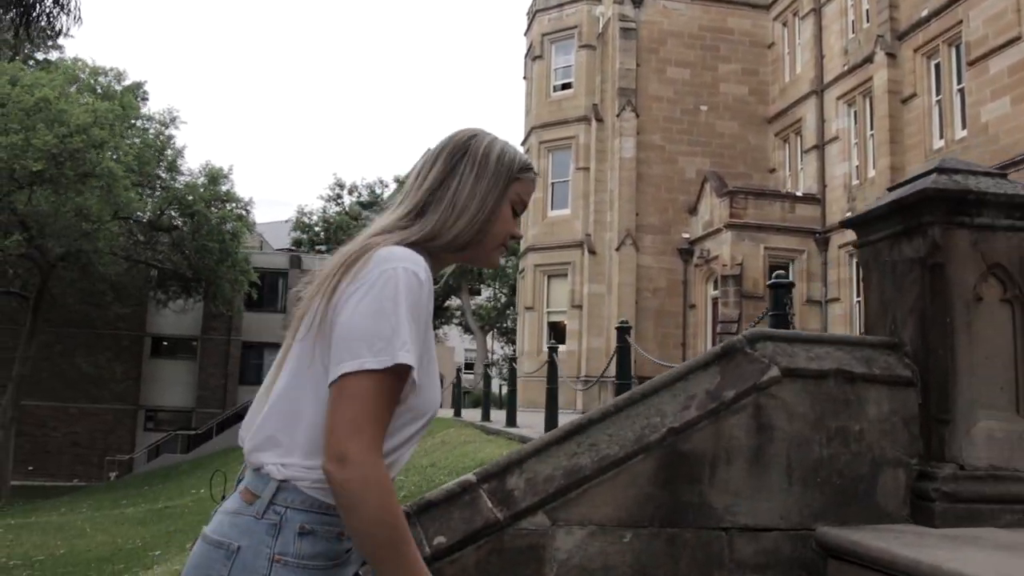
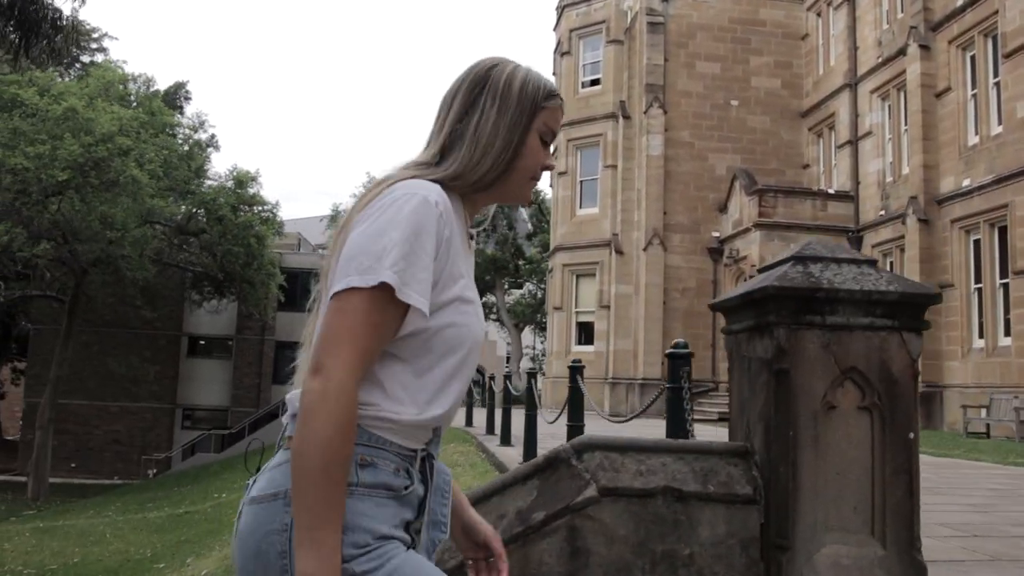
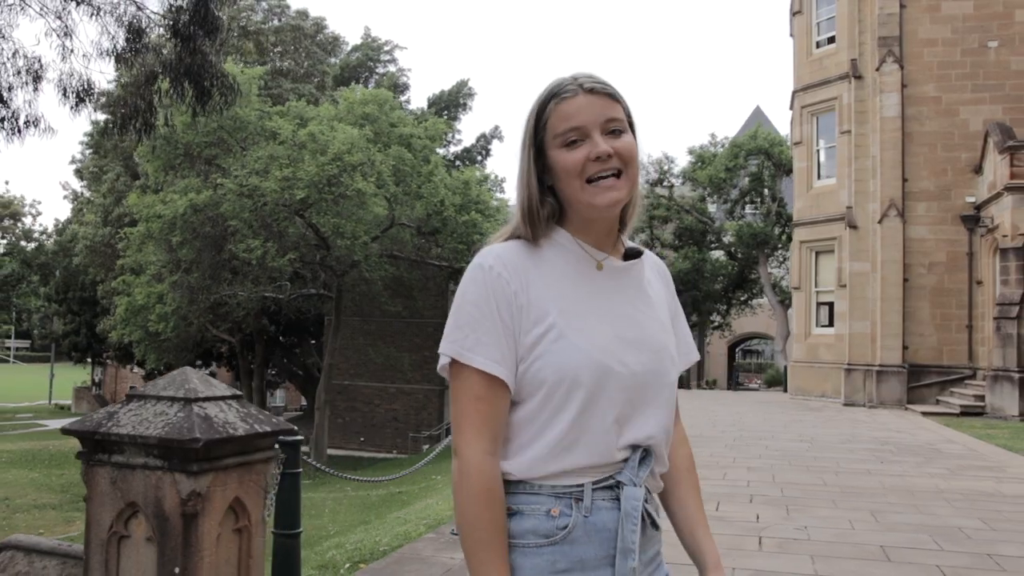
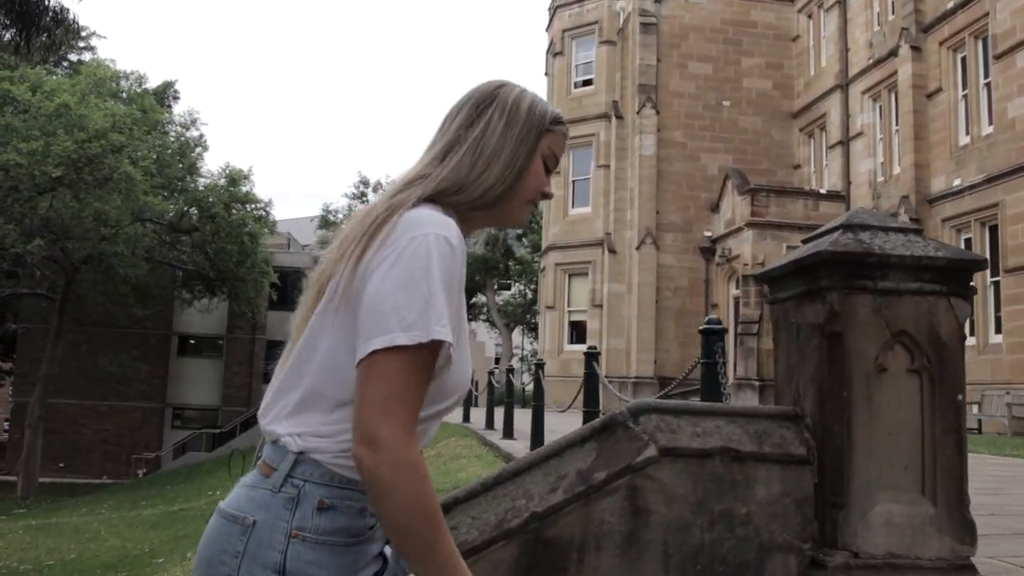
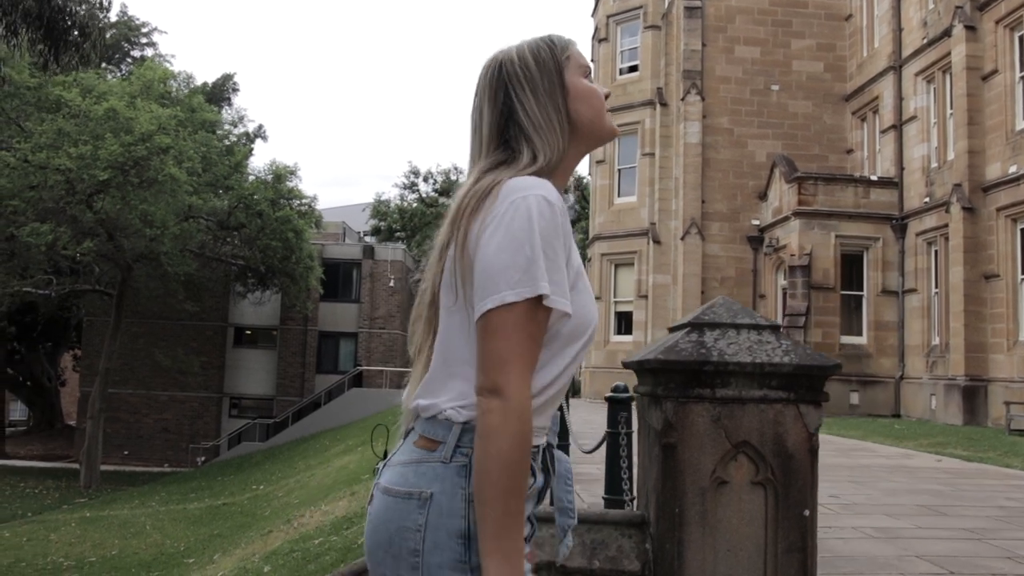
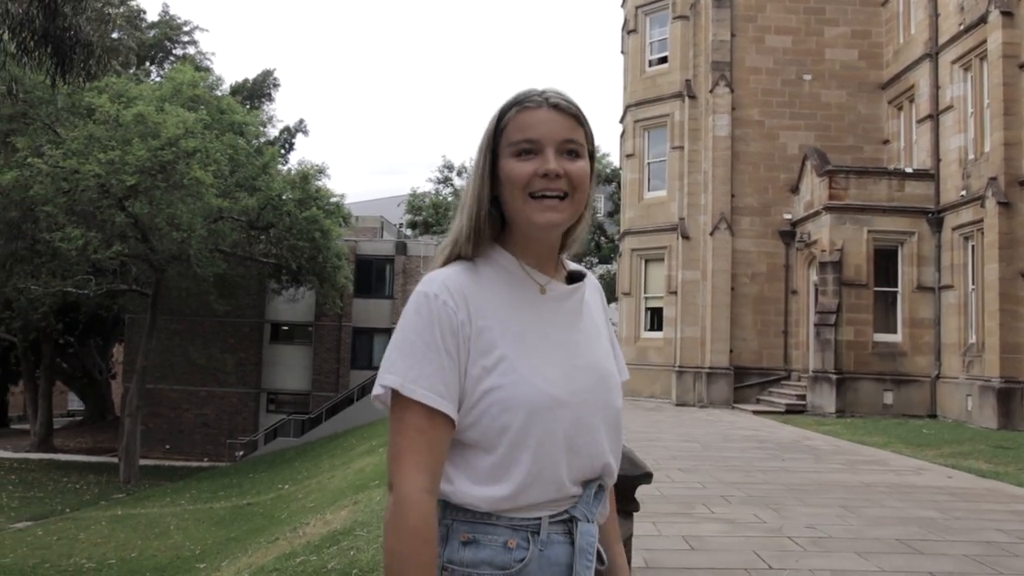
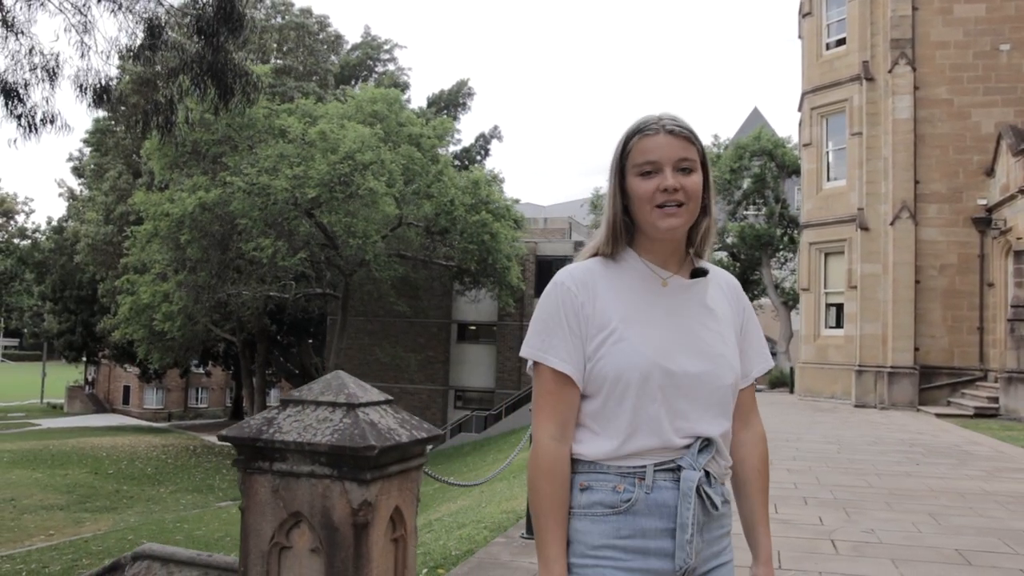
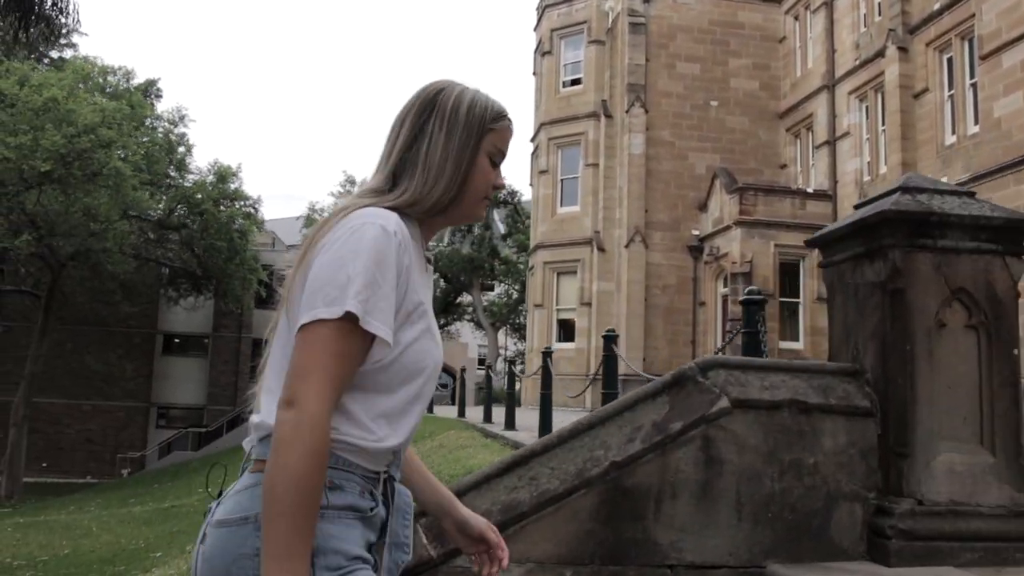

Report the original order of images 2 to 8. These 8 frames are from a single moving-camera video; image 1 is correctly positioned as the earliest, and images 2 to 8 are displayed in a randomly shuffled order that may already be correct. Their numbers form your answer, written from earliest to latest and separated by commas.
8, 4, 2, 5, 6, 7, 3
